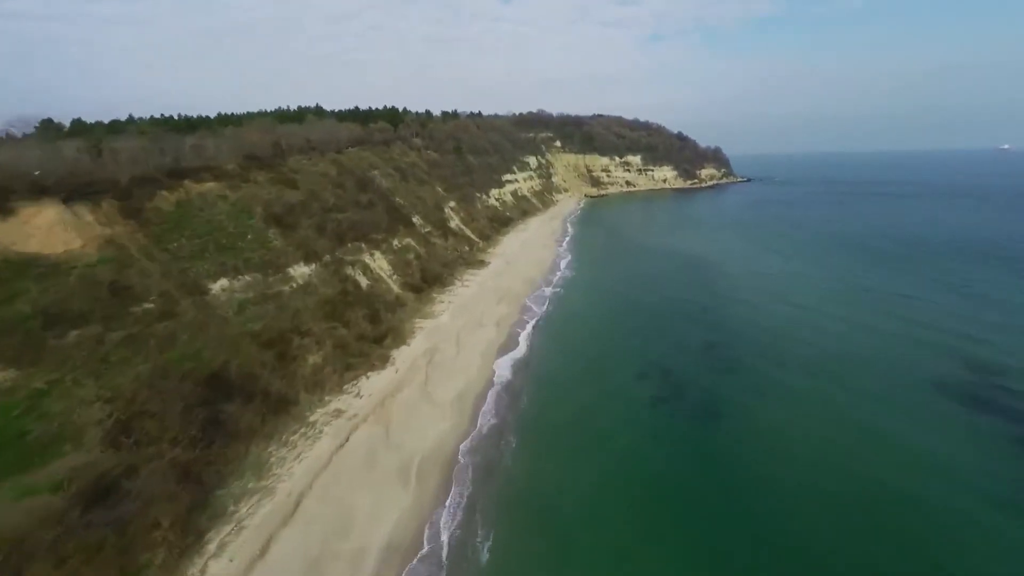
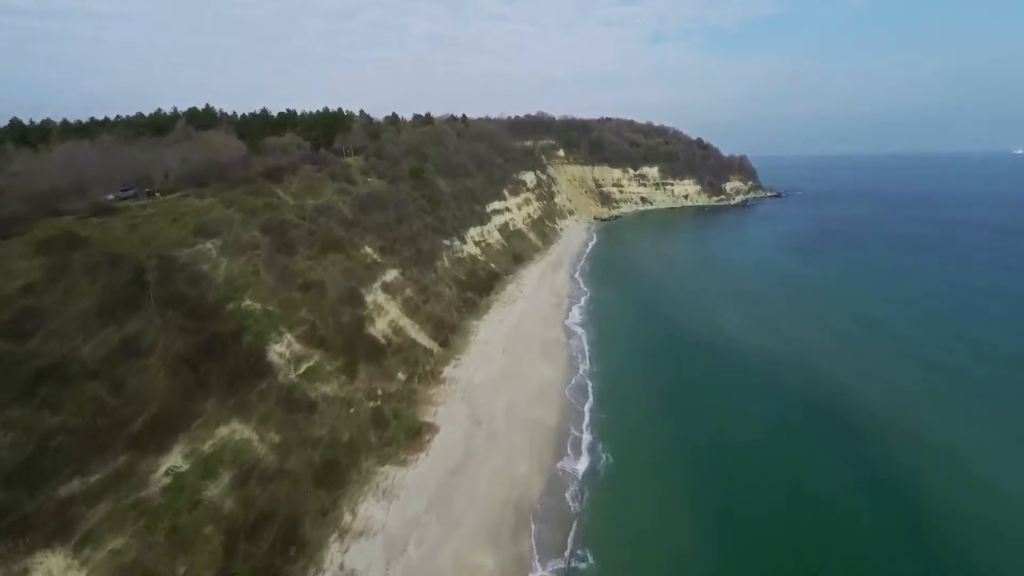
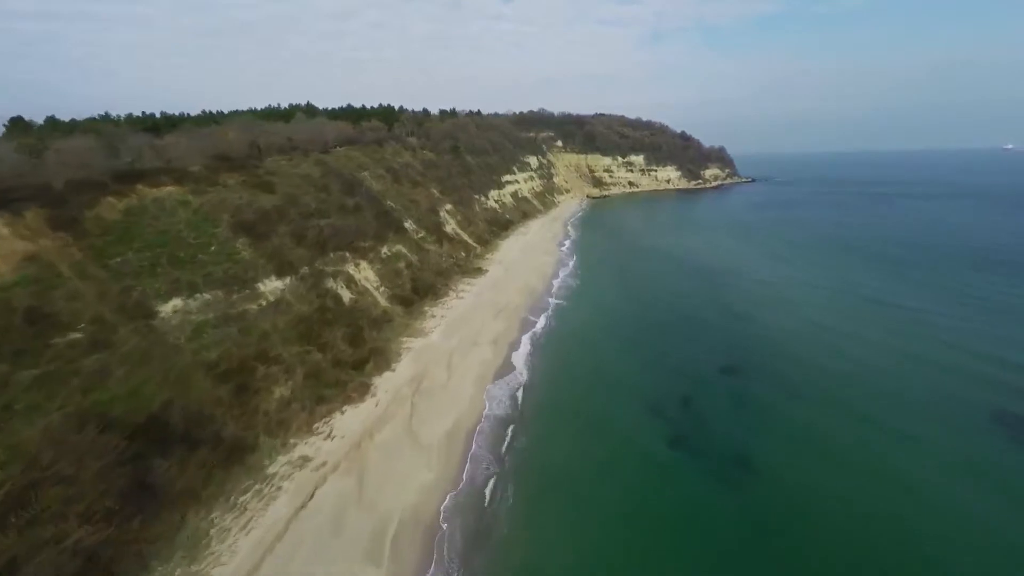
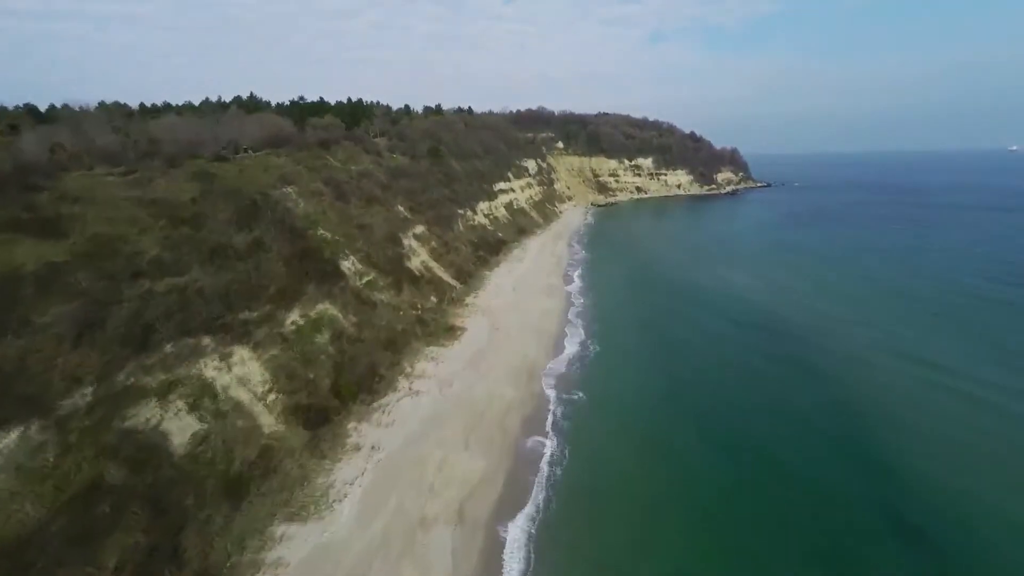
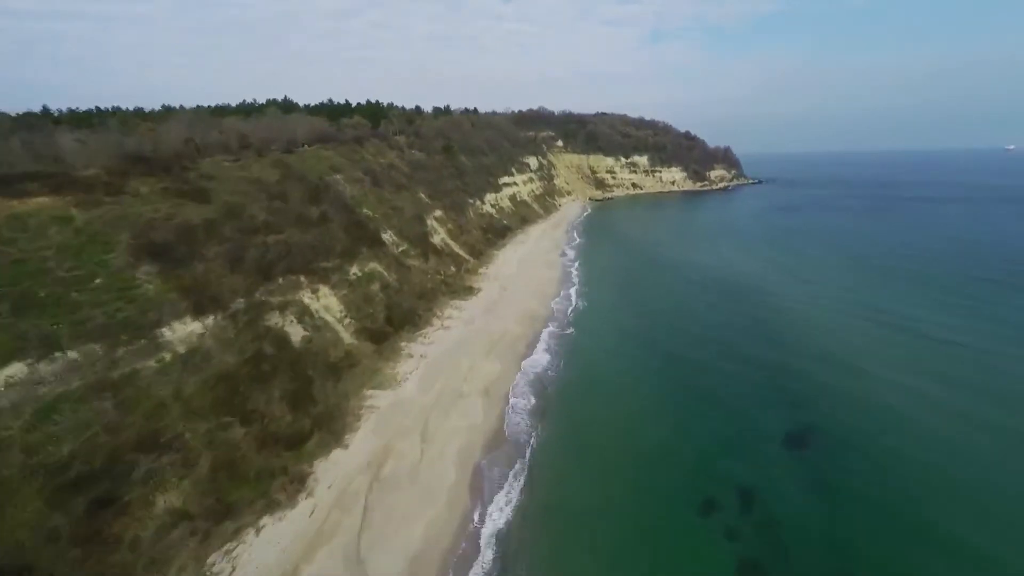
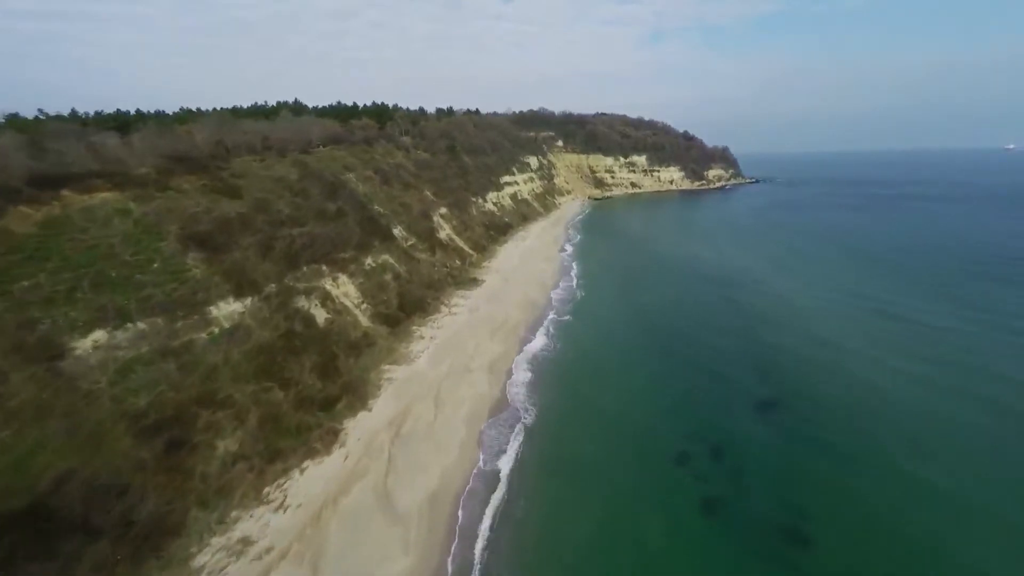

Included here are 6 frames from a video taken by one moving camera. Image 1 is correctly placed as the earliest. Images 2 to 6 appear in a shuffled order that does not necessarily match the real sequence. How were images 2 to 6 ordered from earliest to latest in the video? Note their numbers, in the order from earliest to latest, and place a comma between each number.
3, 6, 5, 4, 2
